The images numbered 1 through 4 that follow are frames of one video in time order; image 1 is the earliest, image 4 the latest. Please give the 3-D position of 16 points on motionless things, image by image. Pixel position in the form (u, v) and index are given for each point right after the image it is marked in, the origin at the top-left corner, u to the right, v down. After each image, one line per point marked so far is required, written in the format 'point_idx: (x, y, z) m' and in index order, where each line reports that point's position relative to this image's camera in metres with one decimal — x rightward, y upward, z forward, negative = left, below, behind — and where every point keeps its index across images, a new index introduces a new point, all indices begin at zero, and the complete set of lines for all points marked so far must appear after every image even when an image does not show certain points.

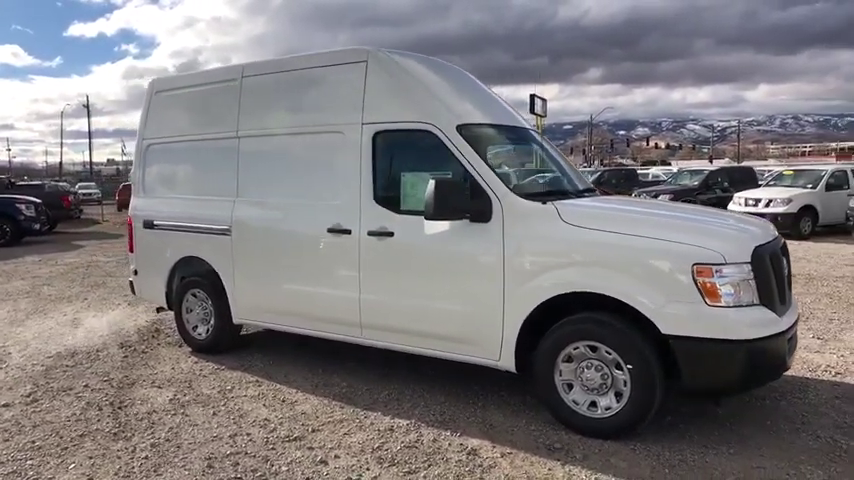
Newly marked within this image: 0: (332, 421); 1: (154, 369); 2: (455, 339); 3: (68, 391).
0: (-0.7, -1.3, +4.5) m
1: (-2.5, -1.2, +5.9) m
2: (+0.2, -0.7, +4.8) m
3: (-3.0, -1.3, +5.3) m
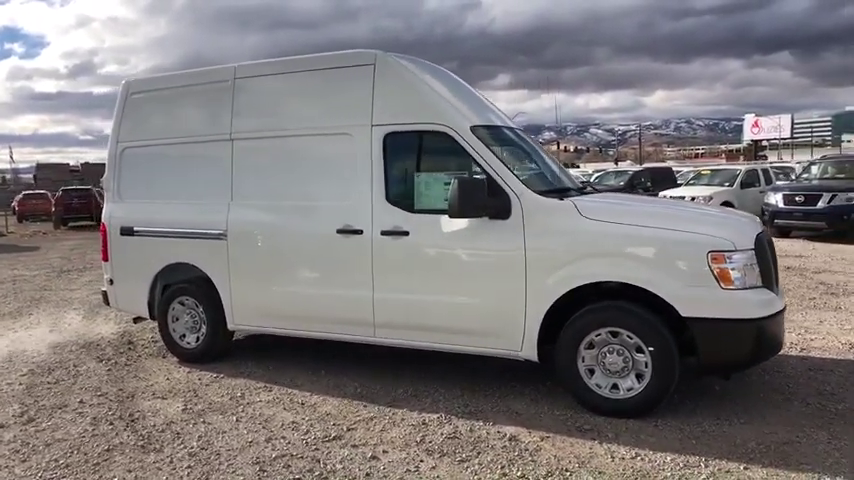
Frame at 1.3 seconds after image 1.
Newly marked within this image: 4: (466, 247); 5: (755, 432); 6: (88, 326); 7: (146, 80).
0: (-0.5, -1.3, +4.6) m
1: (-2.5, -1.3, +5.7) m
2: (+0.4, -0.7, +5.0) m
3: (-2.8, -1.3, +5.0) m
4: (+0.3, -0.1, +4.9) m
5: (+2.2, -1.3, +4.2) m
6: (-4.3, -1.1, +8.1) m
7: (-2.9, +1.6, +6.5) m
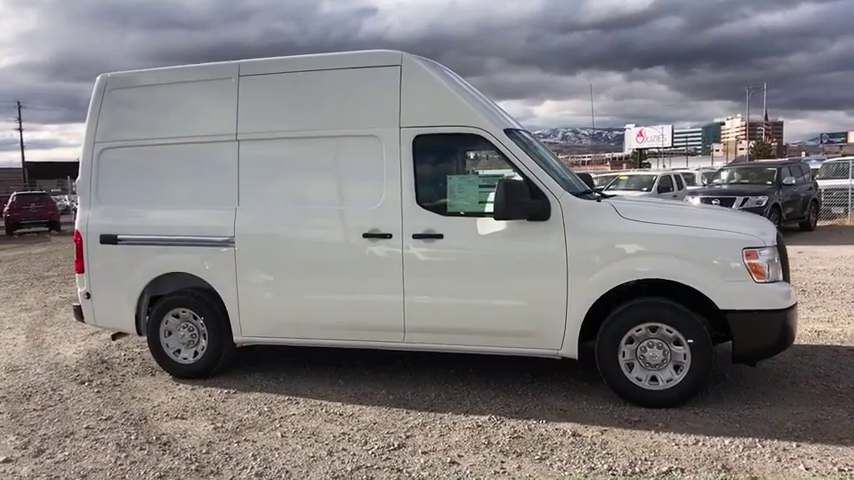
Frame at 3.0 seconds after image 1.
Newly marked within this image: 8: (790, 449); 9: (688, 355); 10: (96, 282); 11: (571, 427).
0: (-0.1, -1.3, +4.5) m
1: (-2.3, -1.3, +5.2) m
2: (+0.7, -0.7, +5.0) m
3: (-2.5, -1.4, +4.5) m
4: (+0.6, -0.1, +5.0) m
5: (+2.6, -1.2, +4.6) m
6: (-4.5, -1.2, +7.3) m
7: (-2.8, +1.5, +6.0) m
8: (+2.3, -1.3, +3.9) m
9: (+1.9, -0.8, +4.7) m
10: (-3.1, -0.4, +6.0) m
11: (+1.0, -1.3, +4.4) m
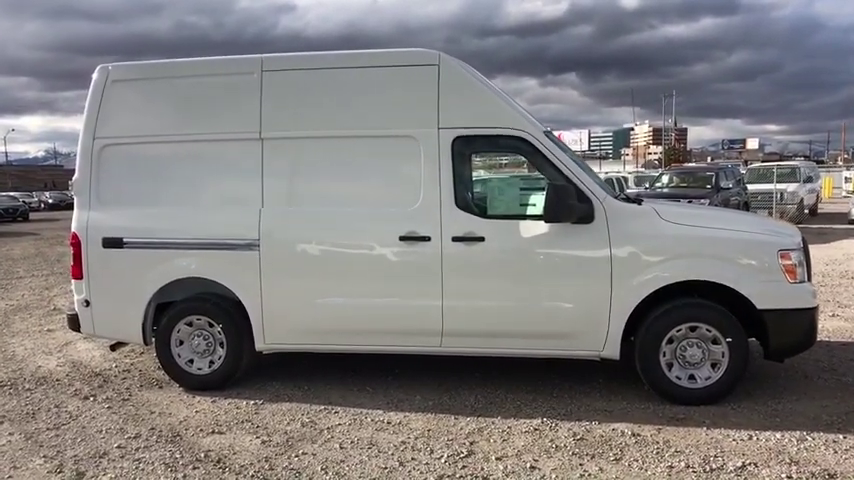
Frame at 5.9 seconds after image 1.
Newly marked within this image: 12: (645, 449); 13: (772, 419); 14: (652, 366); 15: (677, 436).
0: (+0.3, -1.3, +4.4) m
1: (-2.0, -1.4, +4.9) m
2: (+1.0, -0.8, +5.0) m
3: (-2.1, -1.4, +4.1) m
4: (+0.9, -0.1, +5.0) m
5: (+2.9, -1.3, +4.8) m
6: (-4.4, -1.2, +6.7) m
7: (-2.6, +1.5, +5.6) m
8: (+2.7, -1.3, +4.2) m
9: (+2.3, -0.9, +4.9) m
10: (-2.9, -0.4, +5.5) m
11: (+1.4, -1.3, +4.5) m
12: (+1.4, -1.3, +4.1) m
13: (+2.5, -1.3, +4.6) m
14: (+1.7, -1.0, +4.9) m
15: (+1.7, -1.3, +4.3) m
